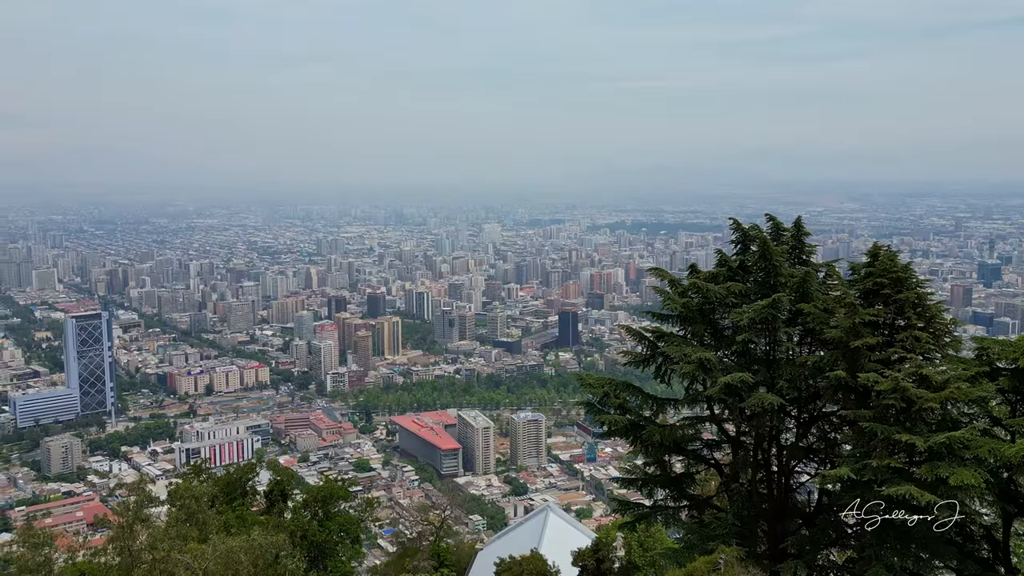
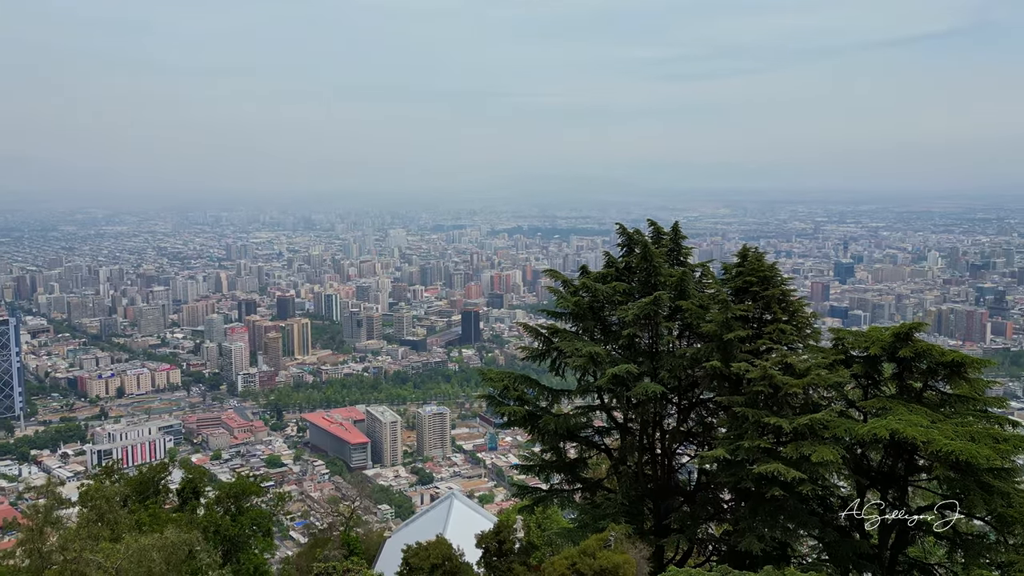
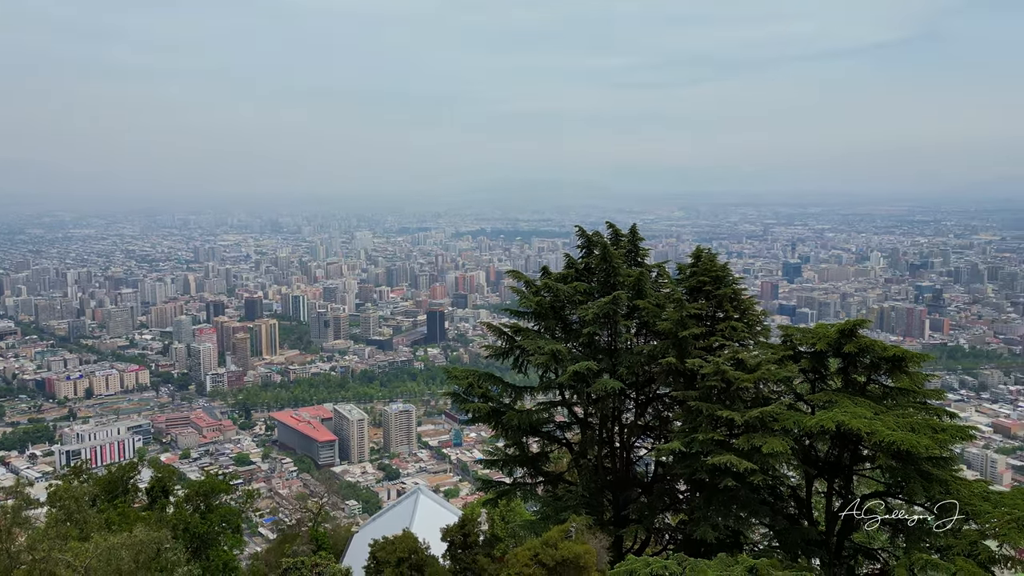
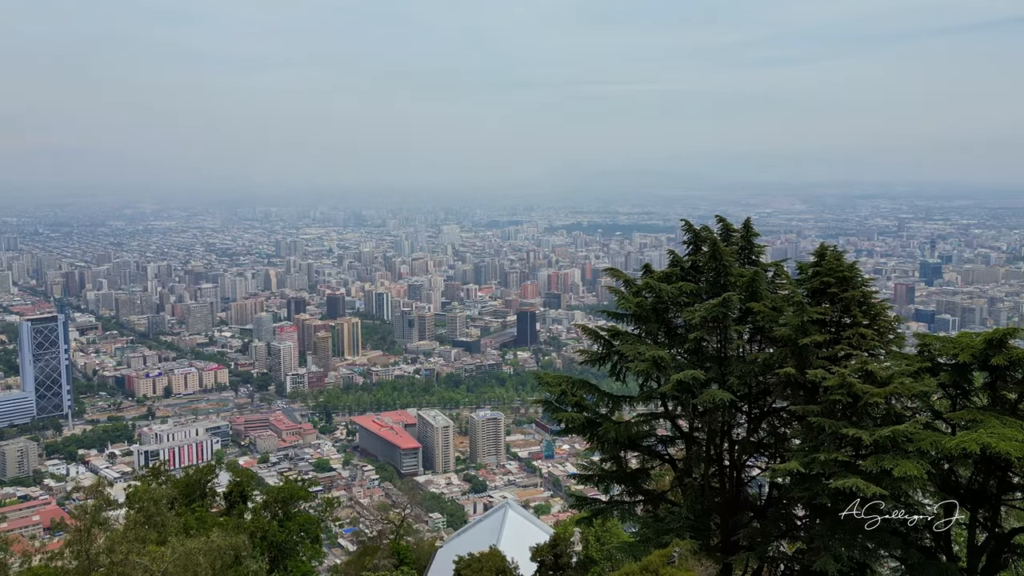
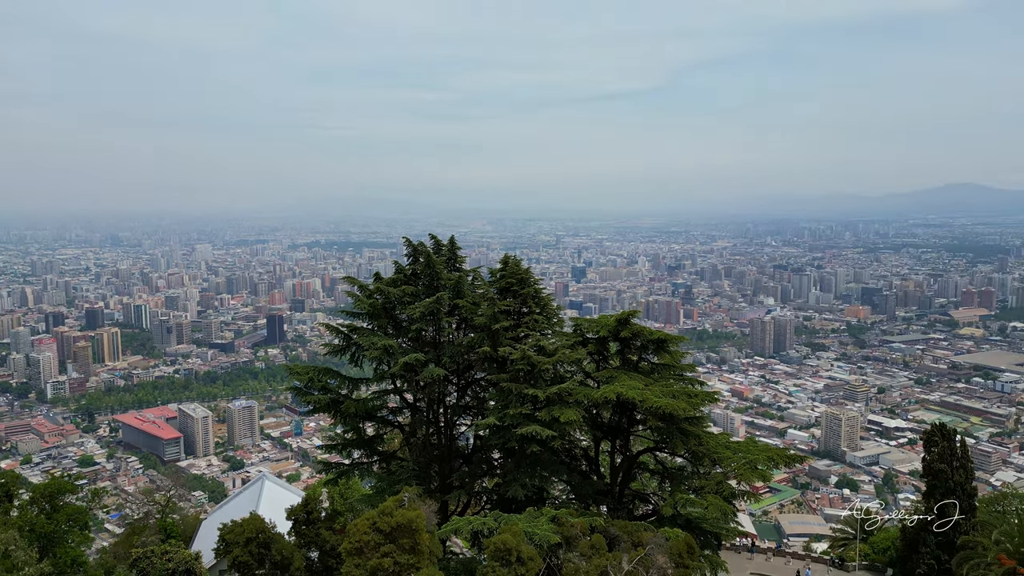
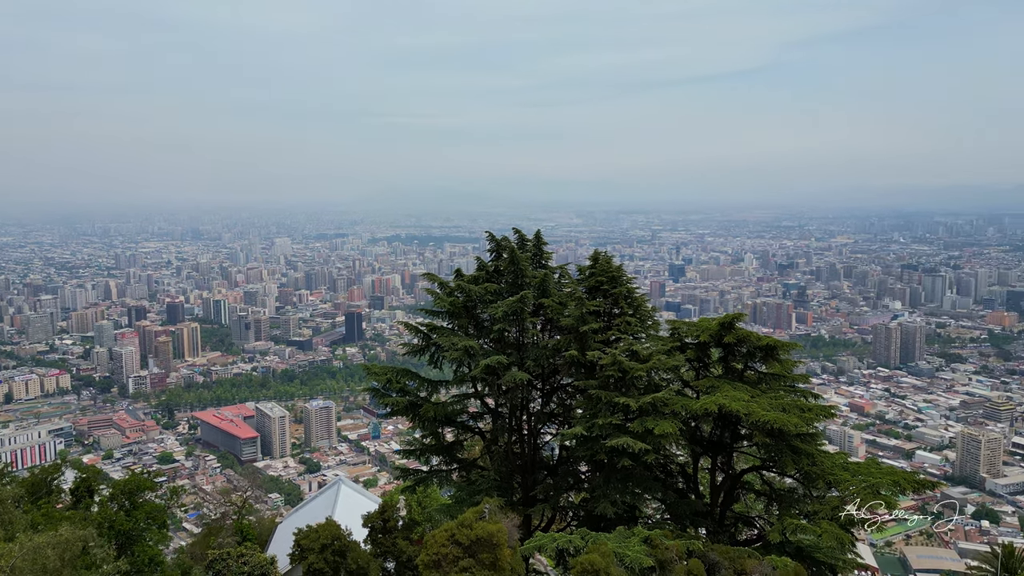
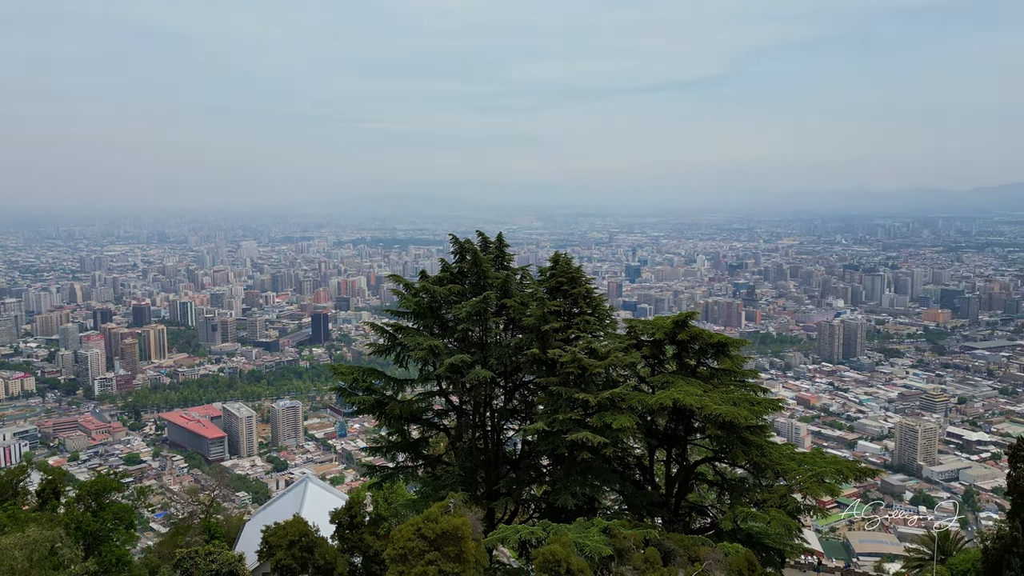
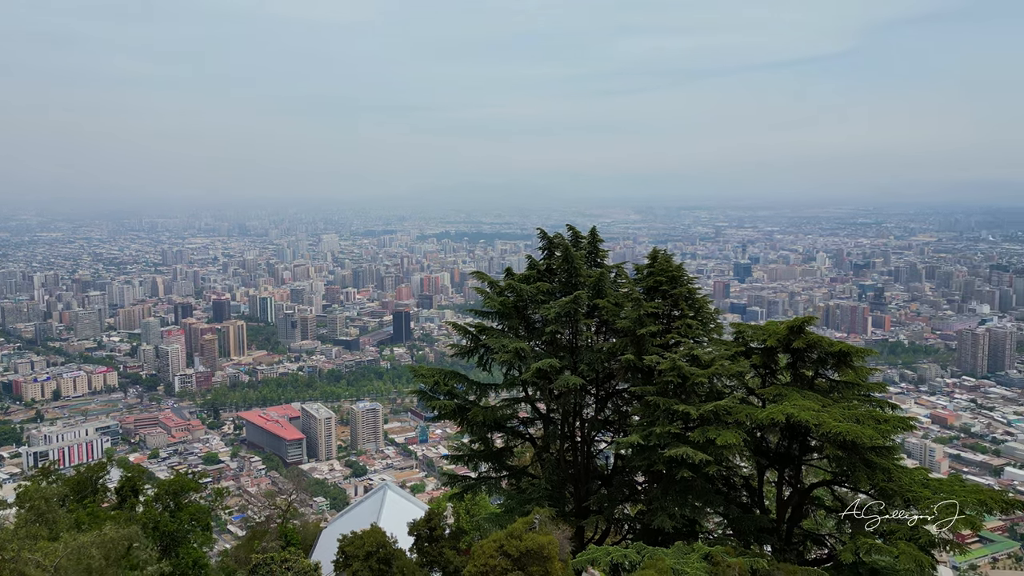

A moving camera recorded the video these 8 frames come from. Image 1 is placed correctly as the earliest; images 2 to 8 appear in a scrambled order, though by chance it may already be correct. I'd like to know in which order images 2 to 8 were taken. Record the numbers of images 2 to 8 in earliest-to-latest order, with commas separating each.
4, 2, 3, 8, 6, 7, 5
